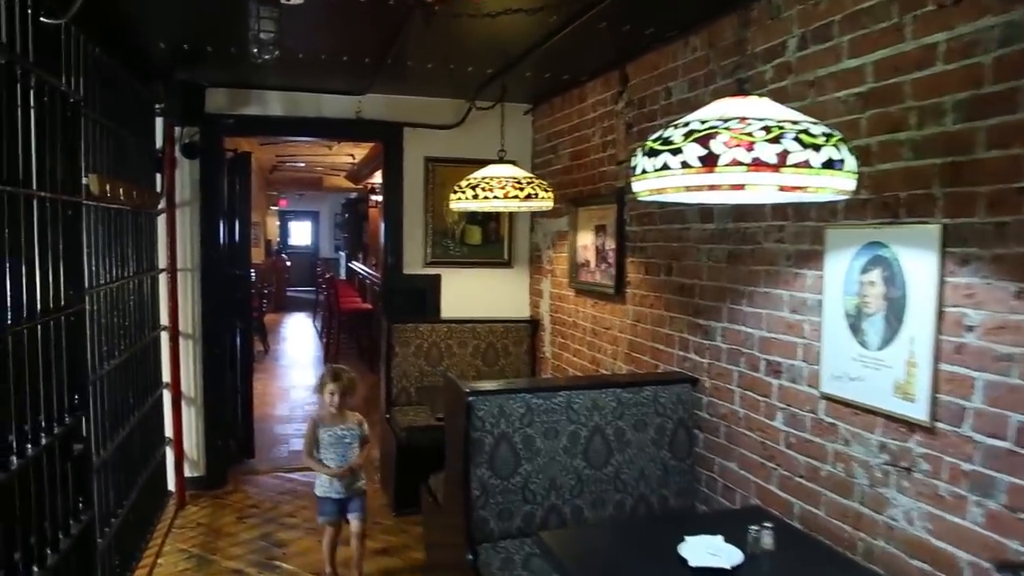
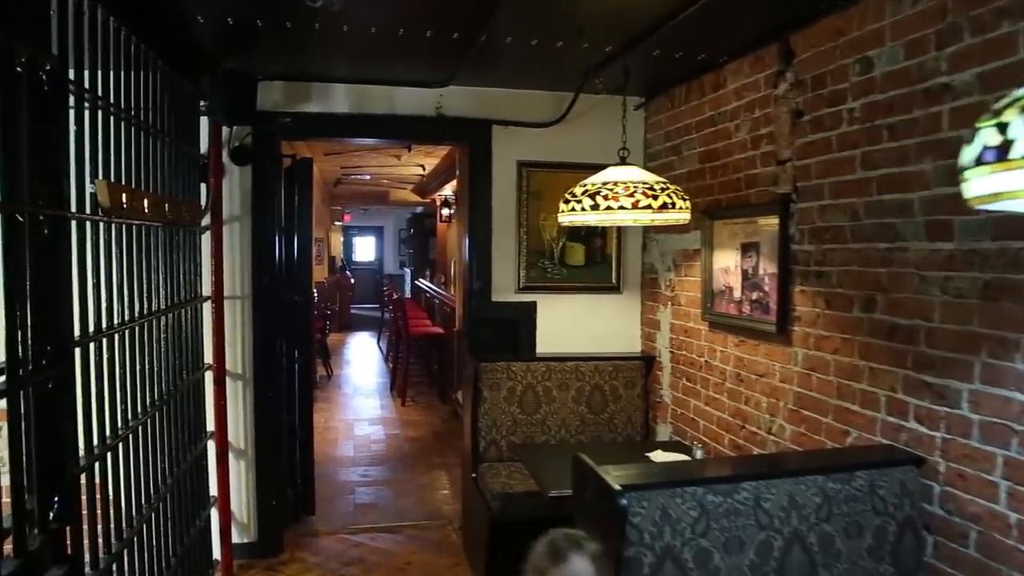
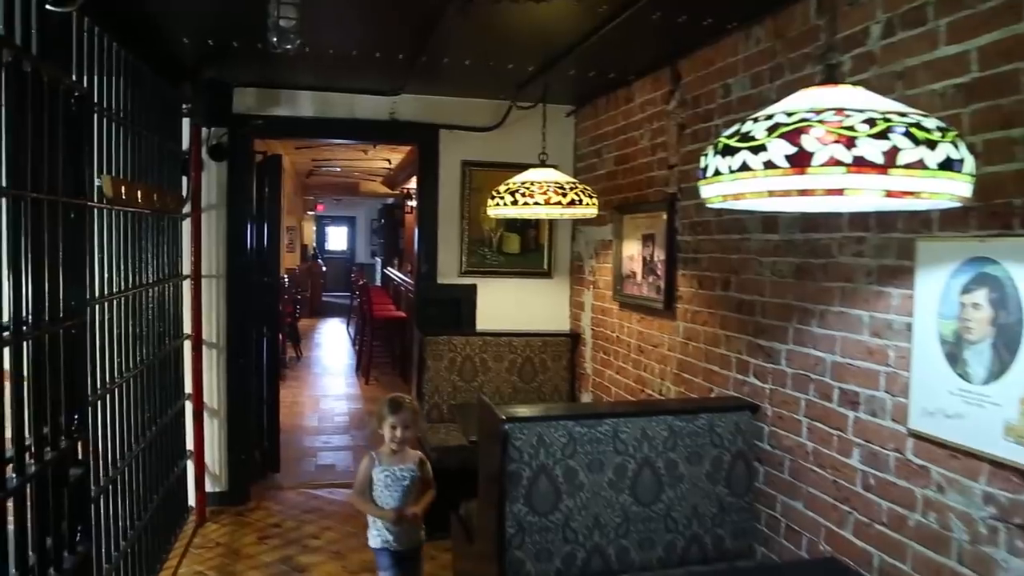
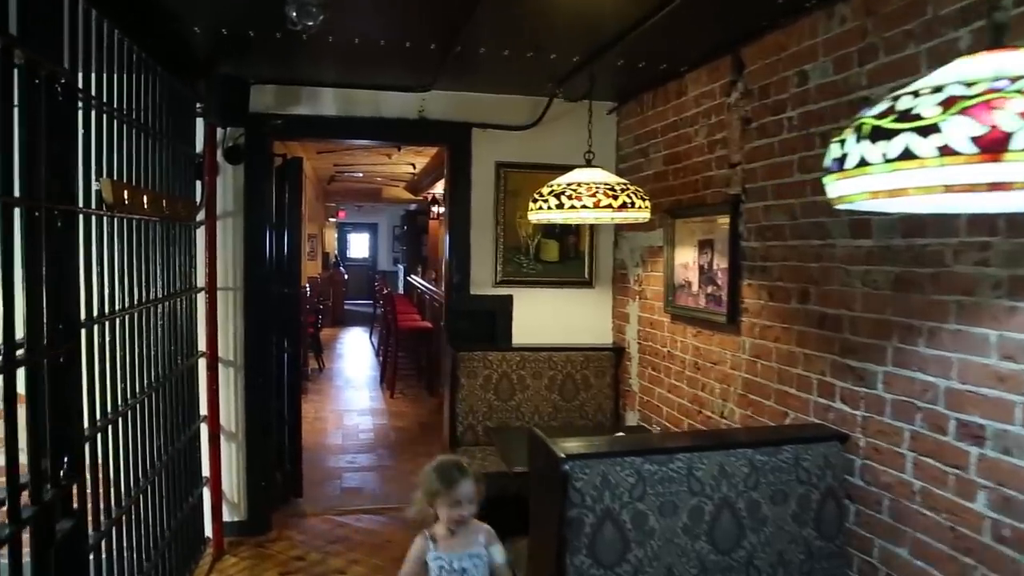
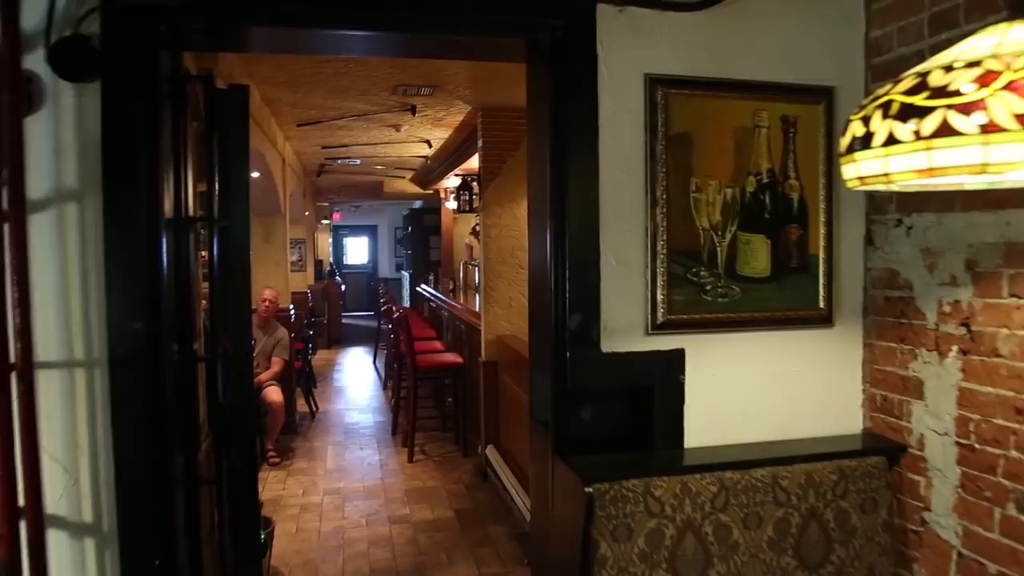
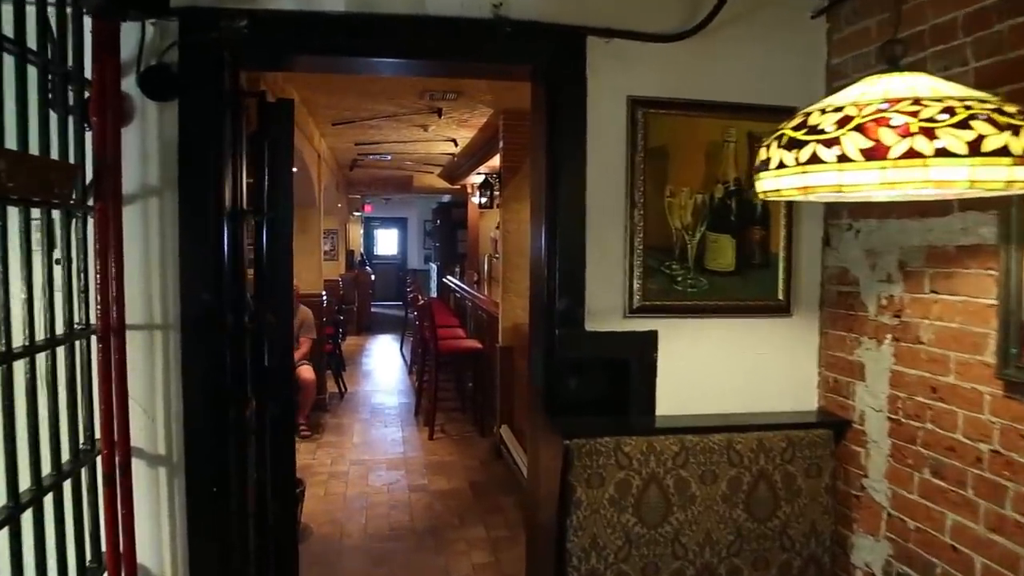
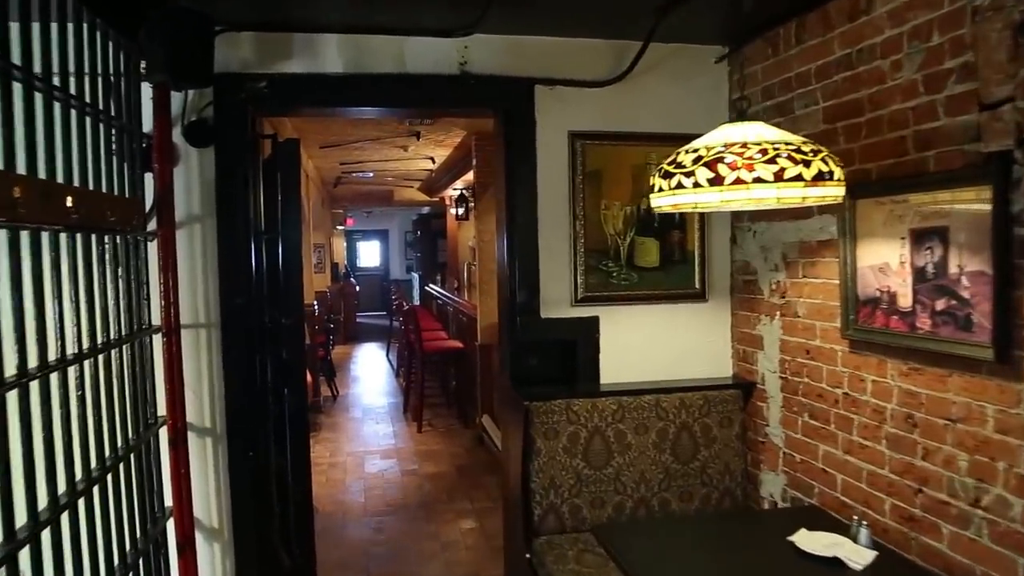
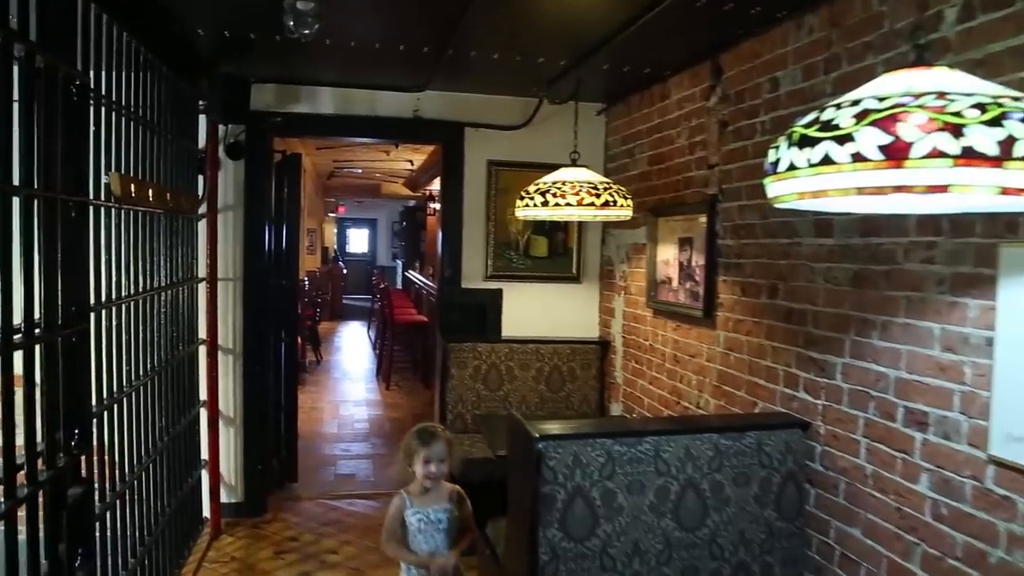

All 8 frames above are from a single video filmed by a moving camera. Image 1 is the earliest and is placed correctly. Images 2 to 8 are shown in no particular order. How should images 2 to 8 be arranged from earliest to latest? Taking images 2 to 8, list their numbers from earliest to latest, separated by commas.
3, 8, 4, 2, 7, 6, 5
